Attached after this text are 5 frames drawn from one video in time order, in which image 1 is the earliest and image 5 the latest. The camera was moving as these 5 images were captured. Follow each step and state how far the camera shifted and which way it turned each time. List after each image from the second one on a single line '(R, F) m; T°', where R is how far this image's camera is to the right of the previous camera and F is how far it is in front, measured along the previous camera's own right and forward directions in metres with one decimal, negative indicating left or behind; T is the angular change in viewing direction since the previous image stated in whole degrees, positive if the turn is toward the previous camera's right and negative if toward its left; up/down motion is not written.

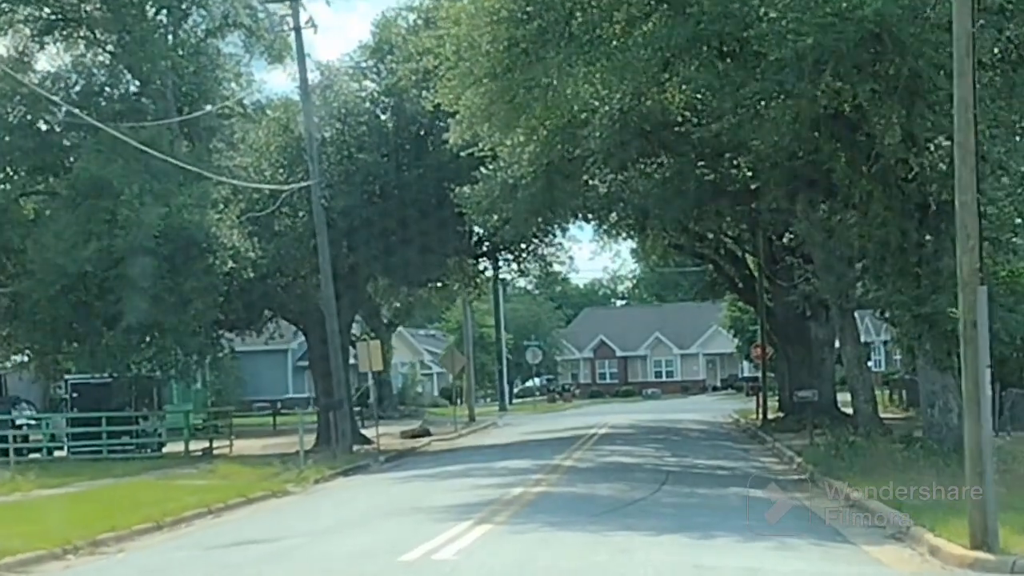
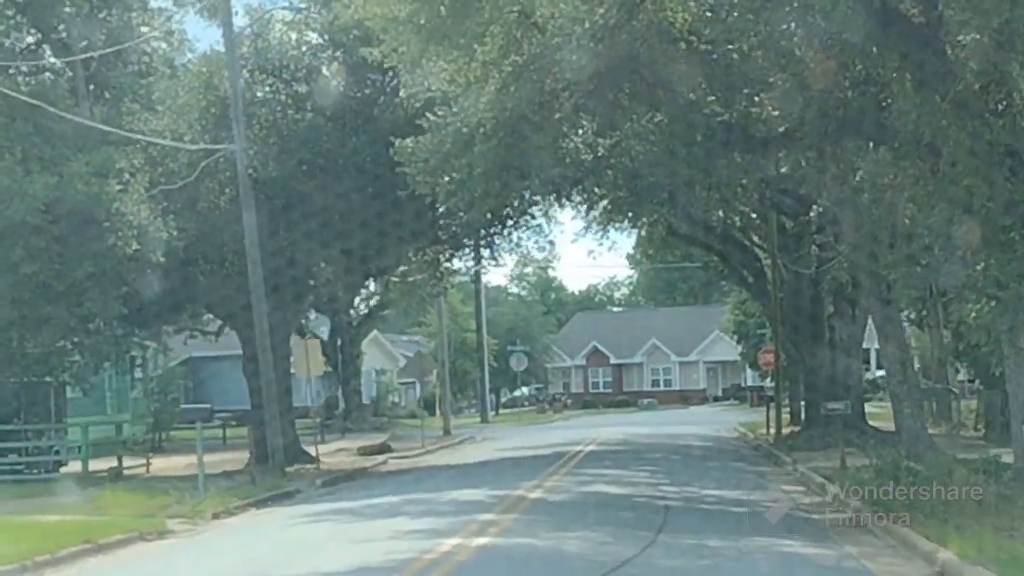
(+0.3, +6.6) m; 0°
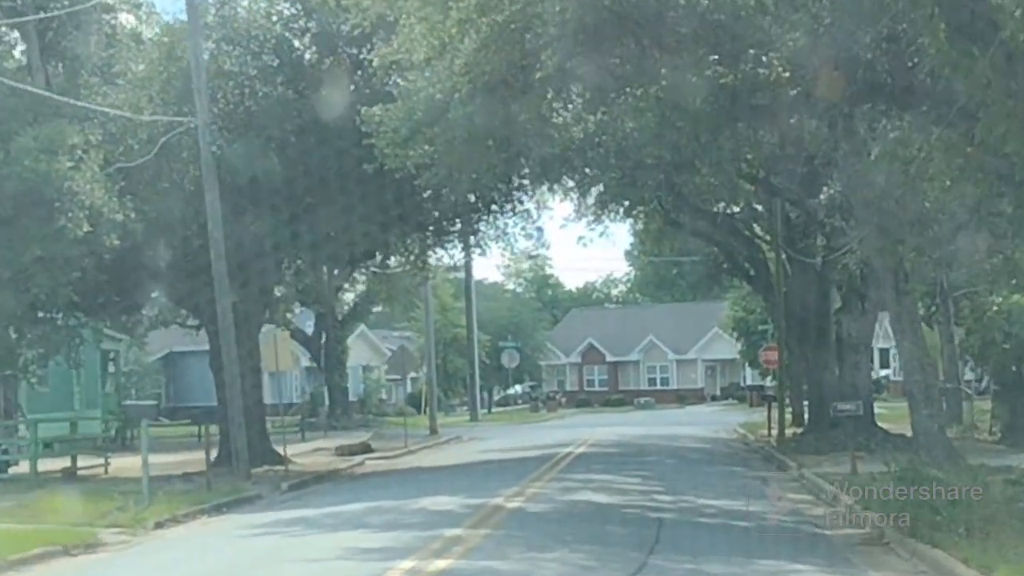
(+0.1, +2.4) m; 0°
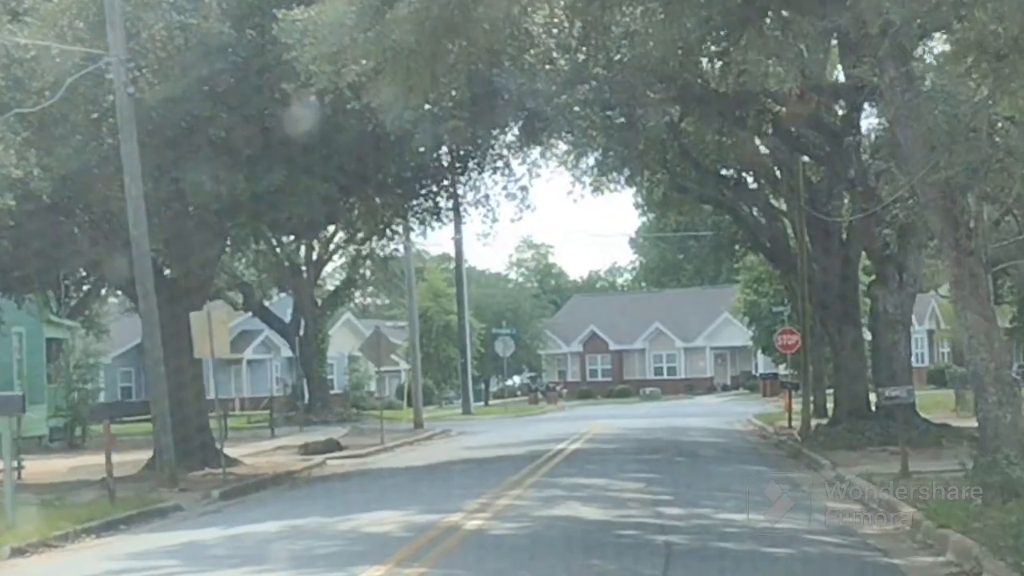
(+0.3, +4.8) m; 0°
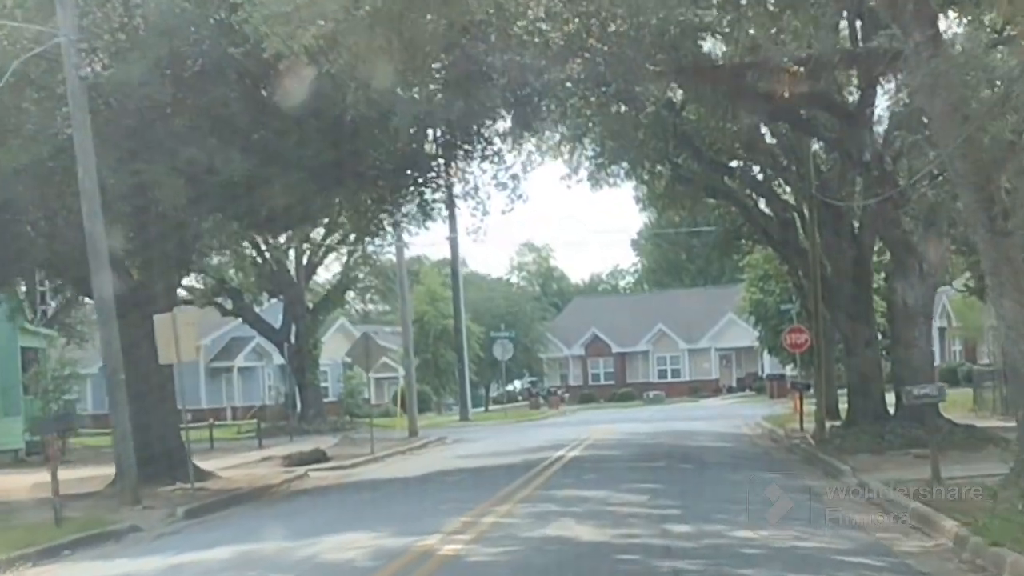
(+0.1, +2.0) m; 0°
